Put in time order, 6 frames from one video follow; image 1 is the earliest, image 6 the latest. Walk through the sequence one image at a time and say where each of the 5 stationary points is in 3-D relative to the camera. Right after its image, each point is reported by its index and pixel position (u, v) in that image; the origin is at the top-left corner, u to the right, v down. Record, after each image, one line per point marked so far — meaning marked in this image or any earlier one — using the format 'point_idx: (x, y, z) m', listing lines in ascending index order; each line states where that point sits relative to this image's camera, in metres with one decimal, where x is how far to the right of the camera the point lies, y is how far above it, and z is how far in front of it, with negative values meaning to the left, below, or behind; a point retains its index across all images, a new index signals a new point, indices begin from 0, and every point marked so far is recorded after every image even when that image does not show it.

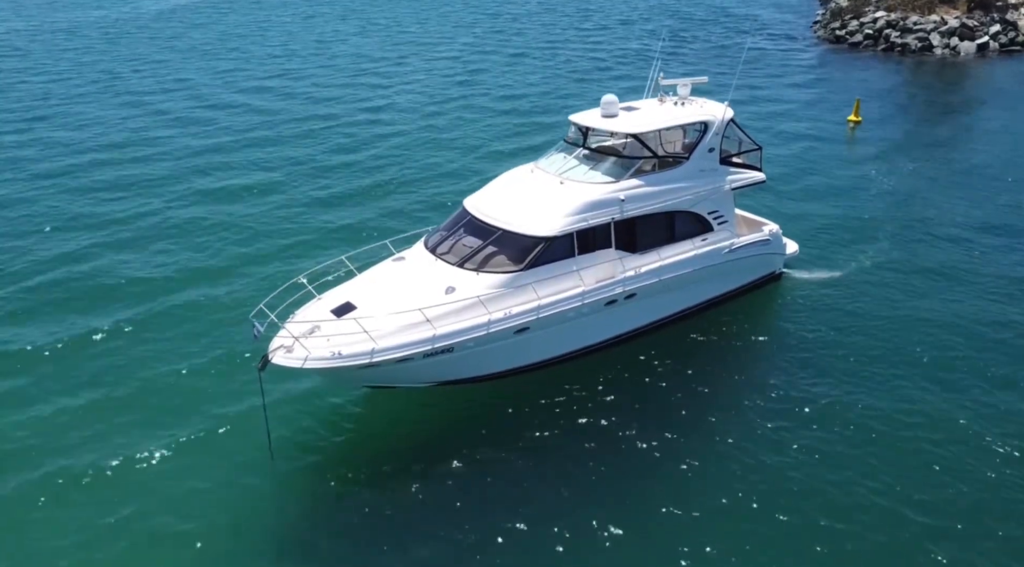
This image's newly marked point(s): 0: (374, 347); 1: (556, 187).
0: (-3.0, -1.4, +16.7) m
1: (+1.1, +2.4, +19.6) m
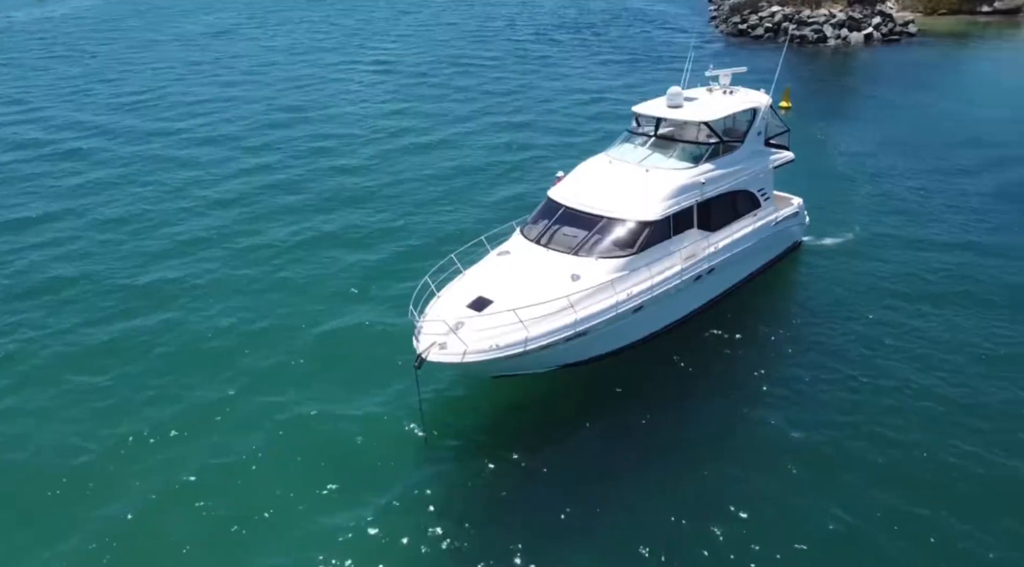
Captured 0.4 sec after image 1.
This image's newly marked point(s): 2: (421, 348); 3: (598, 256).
0: (+0.3, -1.2, +17.3) m
1: (+3.5, +2.9, +20.9) m
2: (-2.1, -1.4, +17.4) m
3: (+2.2, +0.7, +19.4) m
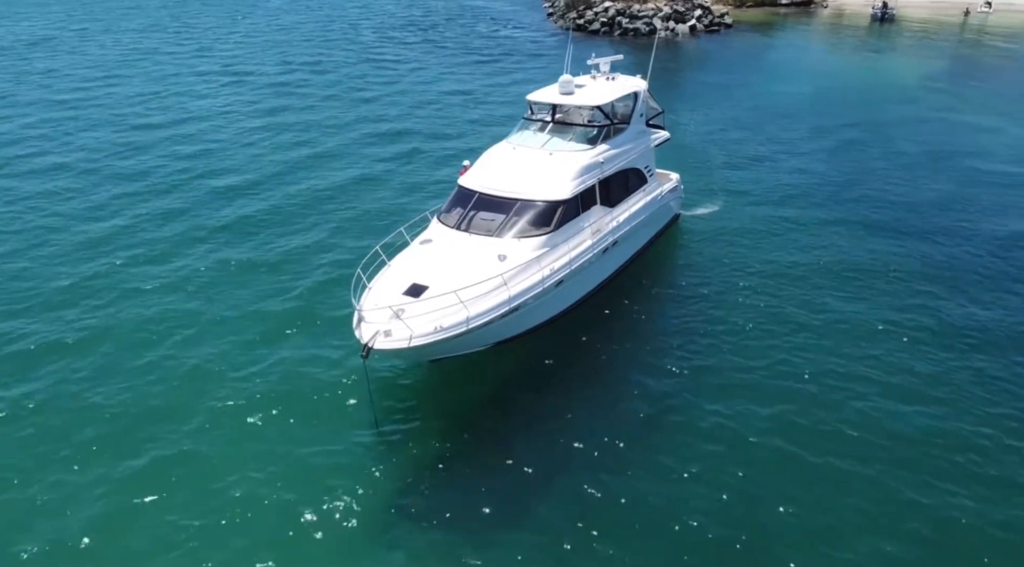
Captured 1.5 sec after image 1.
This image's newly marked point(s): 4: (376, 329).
0: (-1.0, -0.8, +18.1) m
1: (+1.0, +3.6, +22.2) m
2: (-3.4, -1.2, +17.7) m
3: (+0.2, +1.3, +20.5) m
4: (-3.2, -1.0, +17.9) m
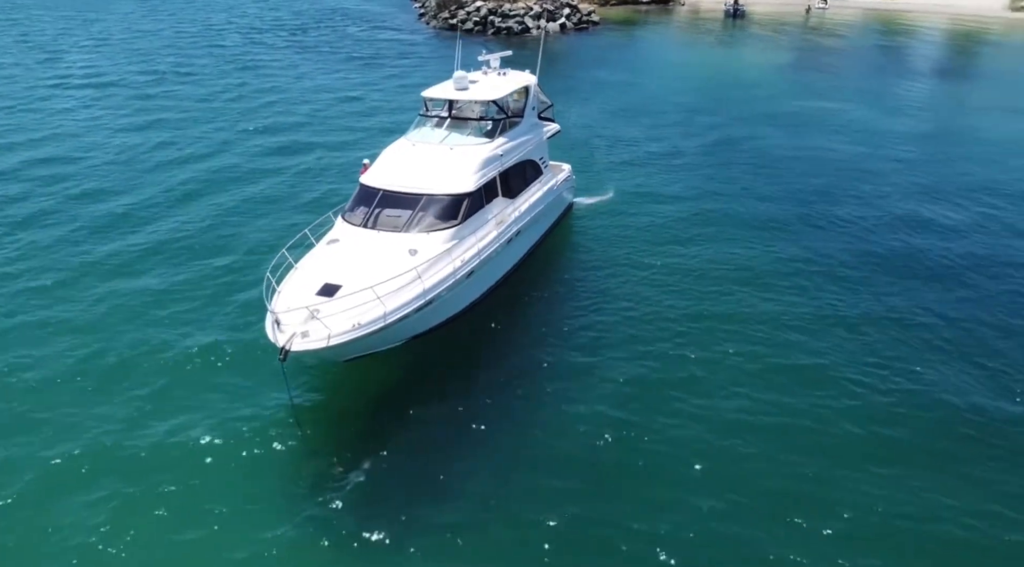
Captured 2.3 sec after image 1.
0: (-3.0, -0.6, +18.2) m
1: (-1.9, +3.8, +22.5) m
2: (-5.2, -1.3, +17.5) m
3: (-2.3, +1.4, +20.8) m
4: (-5.0, -1.1, +17.6) m
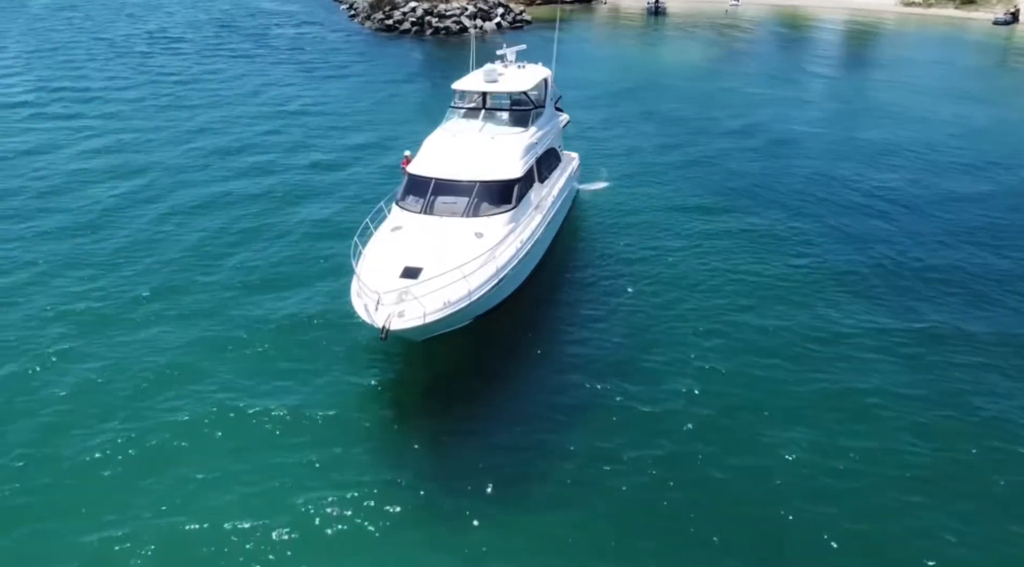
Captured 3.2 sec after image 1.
0: (-1.0, -0.1, +19.3) m
1: (-0.7, +4.3, +23.8) m
2: (-3.2, -0.9, +18.3) m
3: (-0.8, +2.0, +22.0) m
4: (-3.0, -0.7, +18.5) m
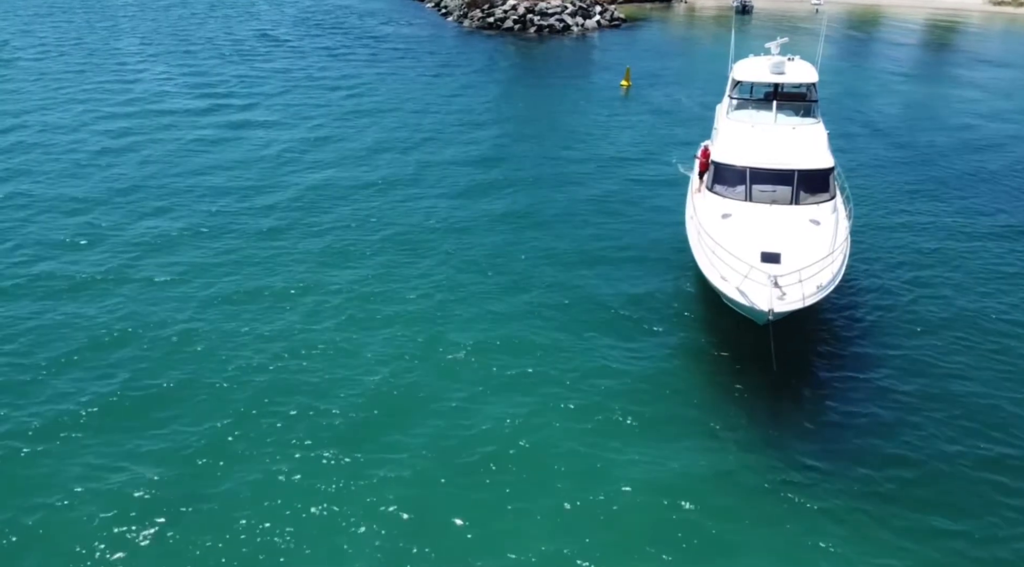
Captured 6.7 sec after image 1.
0: (+8.3, +0.3, +19.9) m
1: (+8.6, +4.7, +24.3) m
2: (+6.2, -0.5, +18.9) m
3: (+8.5, +2.4, +22.5) m
4: (+6.3, -0.3, +19.1) m
